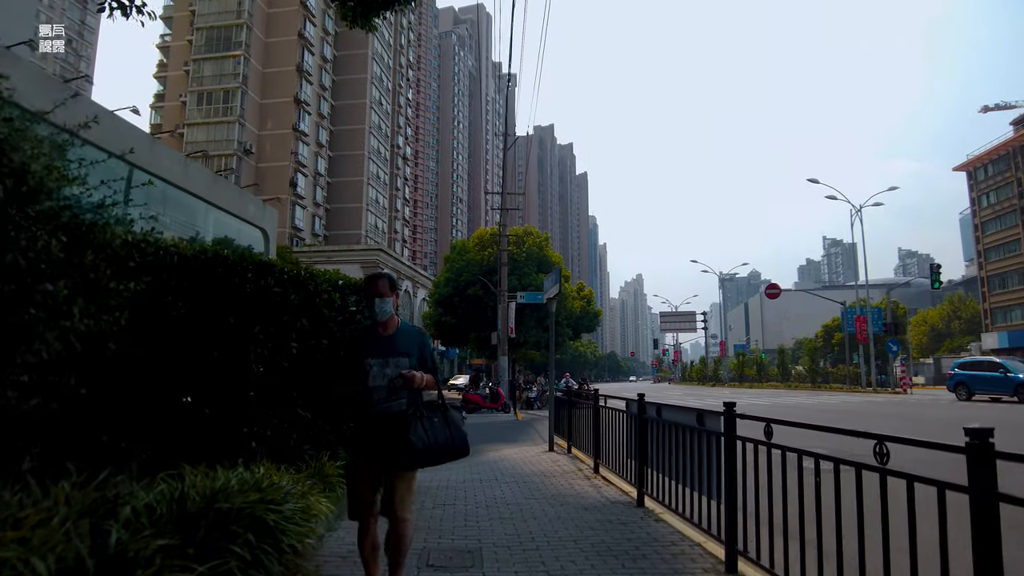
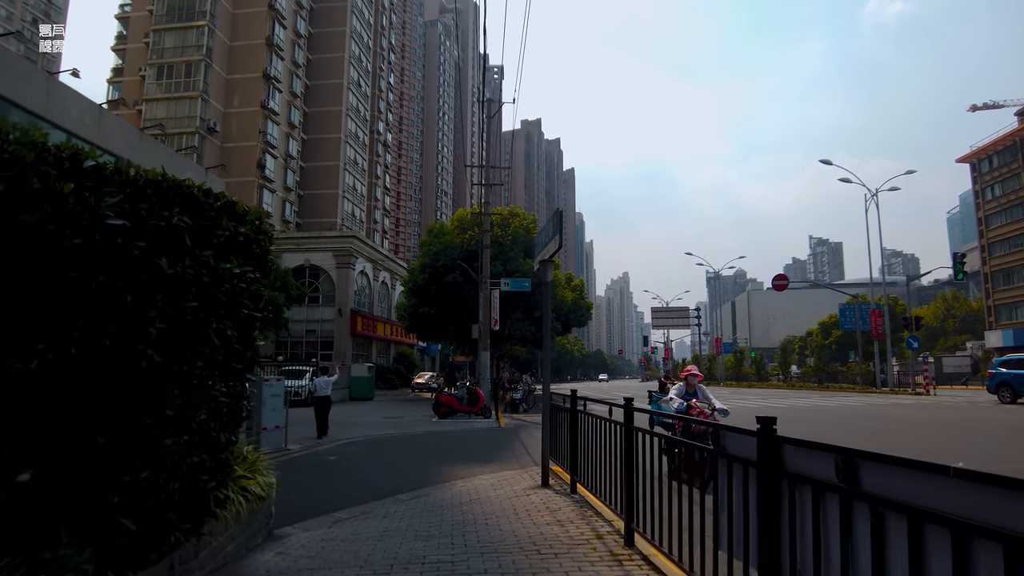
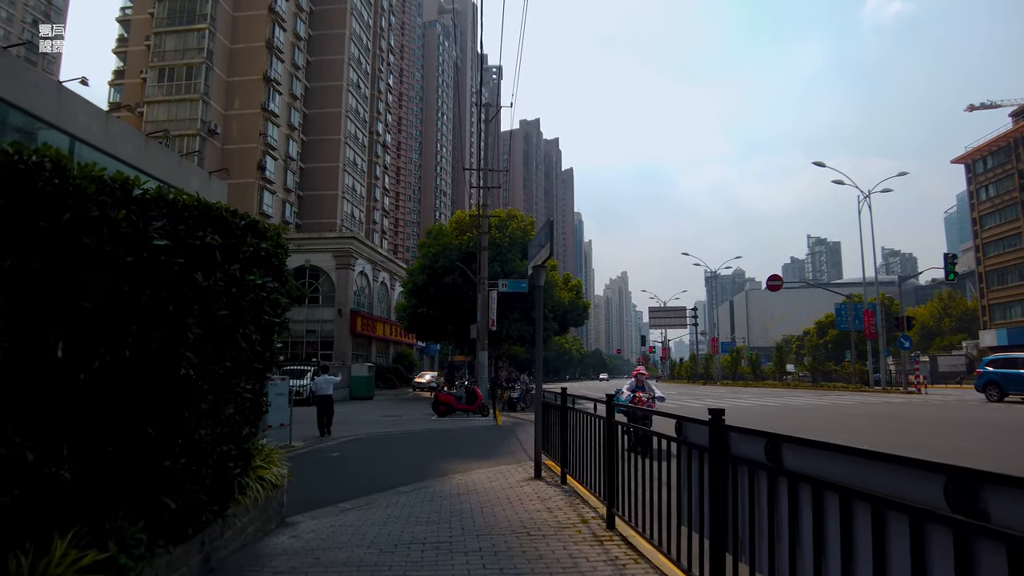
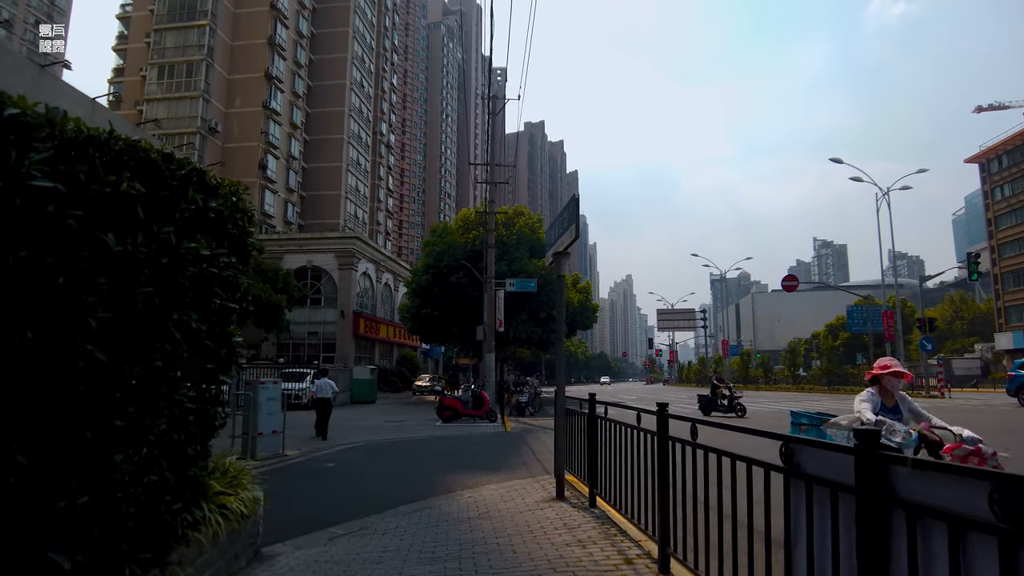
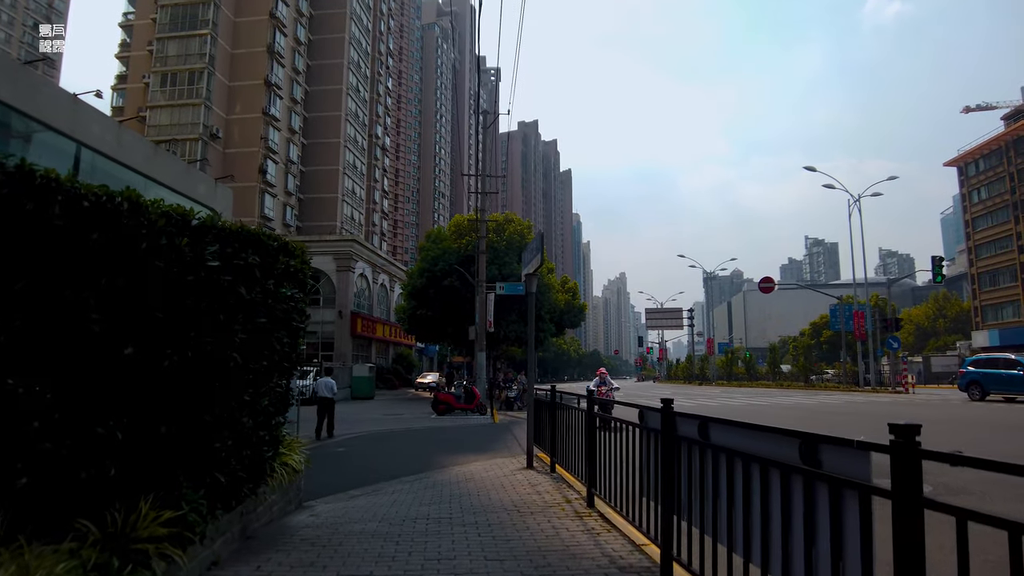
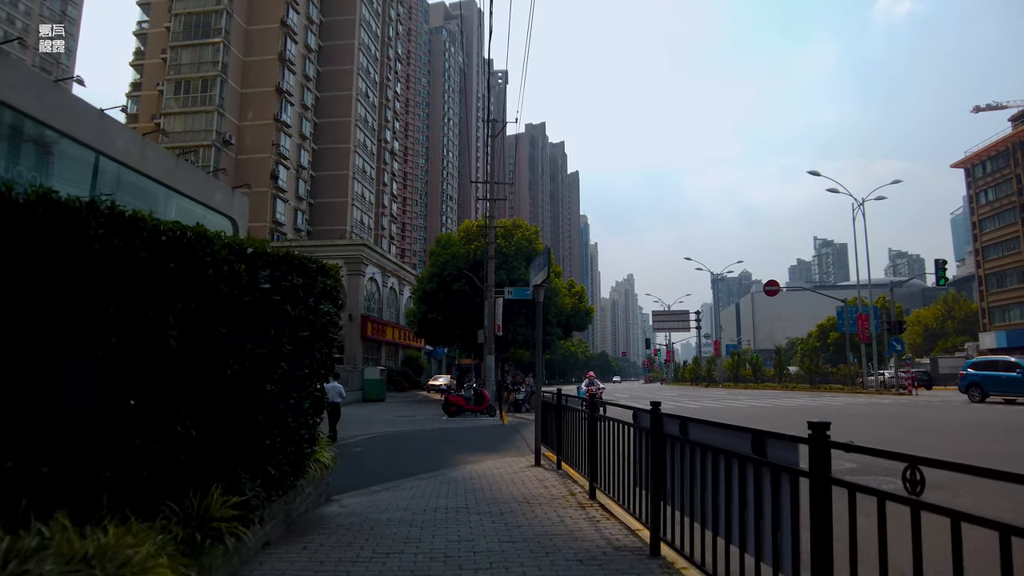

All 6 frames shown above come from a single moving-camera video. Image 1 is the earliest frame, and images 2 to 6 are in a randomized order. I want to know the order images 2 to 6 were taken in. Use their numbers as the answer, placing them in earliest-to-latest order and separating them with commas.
6, 5, 3, 2, 4
